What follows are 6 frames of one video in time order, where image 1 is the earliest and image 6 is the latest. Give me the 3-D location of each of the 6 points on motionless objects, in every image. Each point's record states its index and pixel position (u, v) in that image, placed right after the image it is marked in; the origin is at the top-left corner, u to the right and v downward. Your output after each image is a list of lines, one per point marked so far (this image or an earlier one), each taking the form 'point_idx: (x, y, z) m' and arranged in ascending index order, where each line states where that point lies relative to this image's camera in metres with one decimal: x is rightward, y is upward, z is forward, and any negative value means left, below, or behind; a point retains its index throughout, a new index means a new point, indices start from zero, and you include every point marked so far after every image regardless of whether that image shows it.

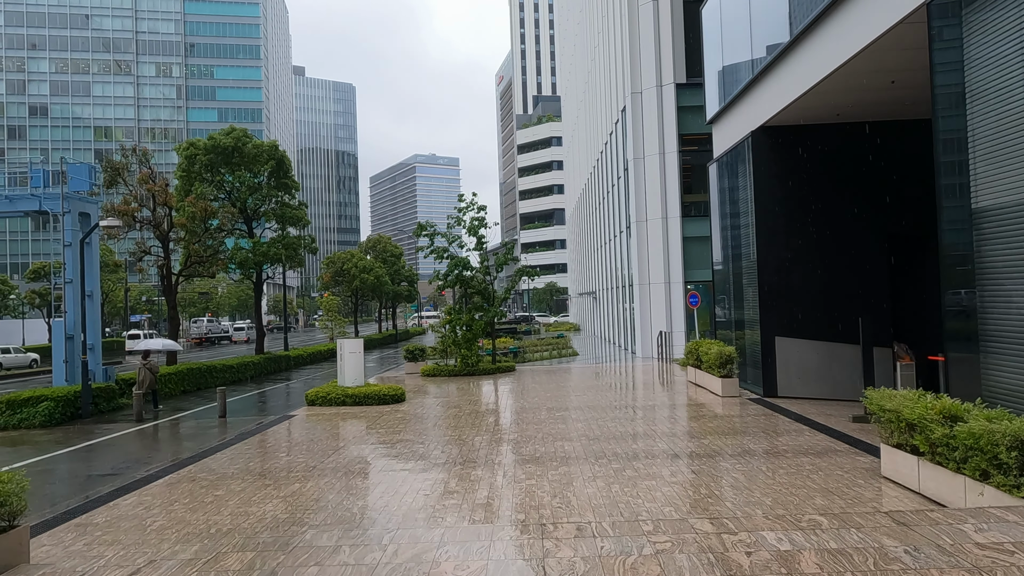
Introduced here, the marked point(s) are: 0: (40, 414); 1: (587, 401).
0: (-9.6, -2.6, +13.4) m
1: (+1.6, -2.5, +14.3) m
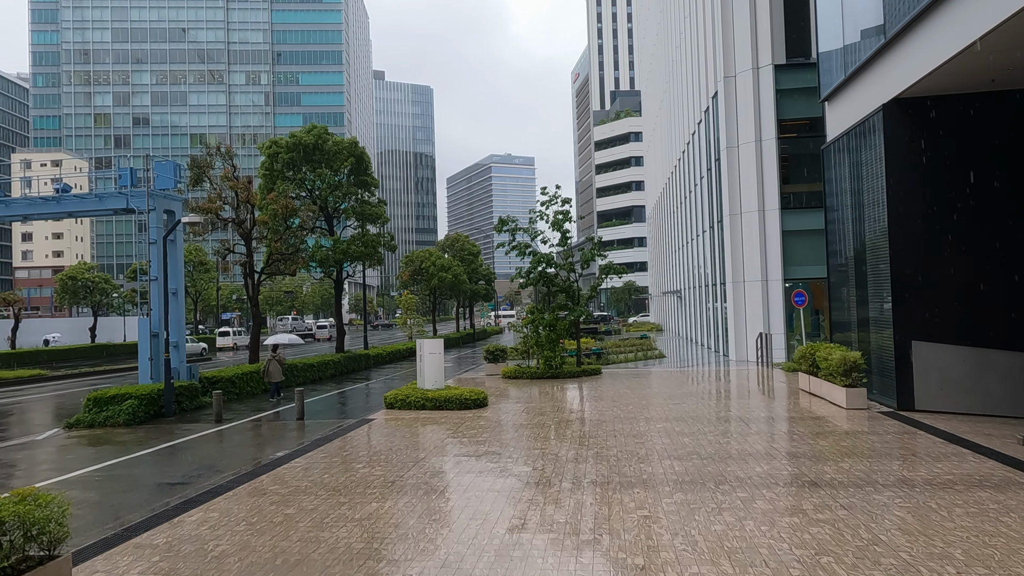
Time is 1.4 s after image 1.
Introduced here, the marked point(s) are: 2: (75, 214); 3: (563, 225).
0: (-7.8, -2.5, +13.4) m
1: (+3.4, -2.4, +12.9) m
2: (-10.8, +1.9, +16.4) m
3: (+1.5, +1.8, +19.5) m
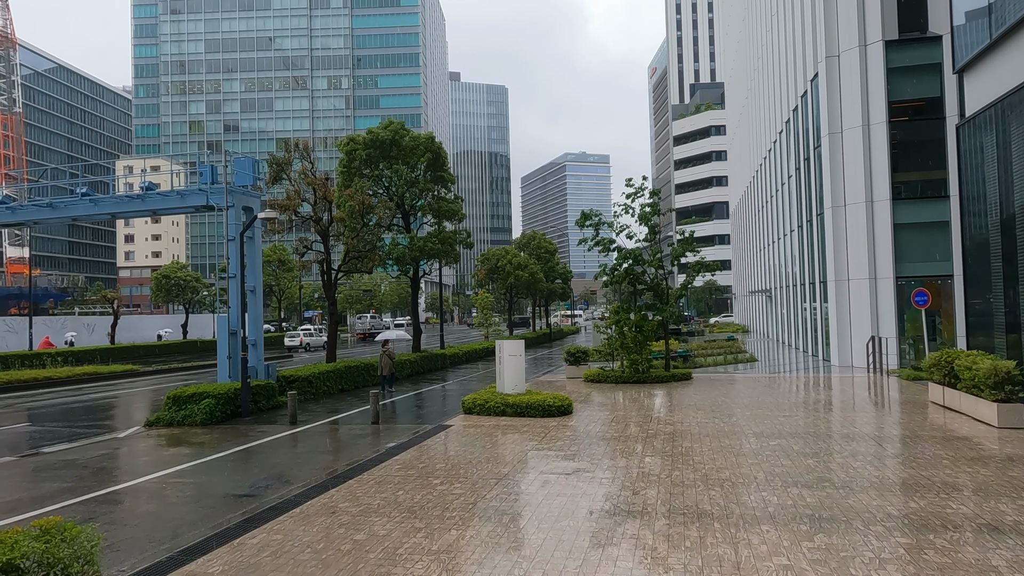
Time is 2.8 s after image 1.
0: (-6.2, -2.5, +13.2) m
1: (+5.0, -2.4, +11.5) m
2: (-8.8, +1.9, +16.5) m
3: (+3.8, +1.9, +18.2) m
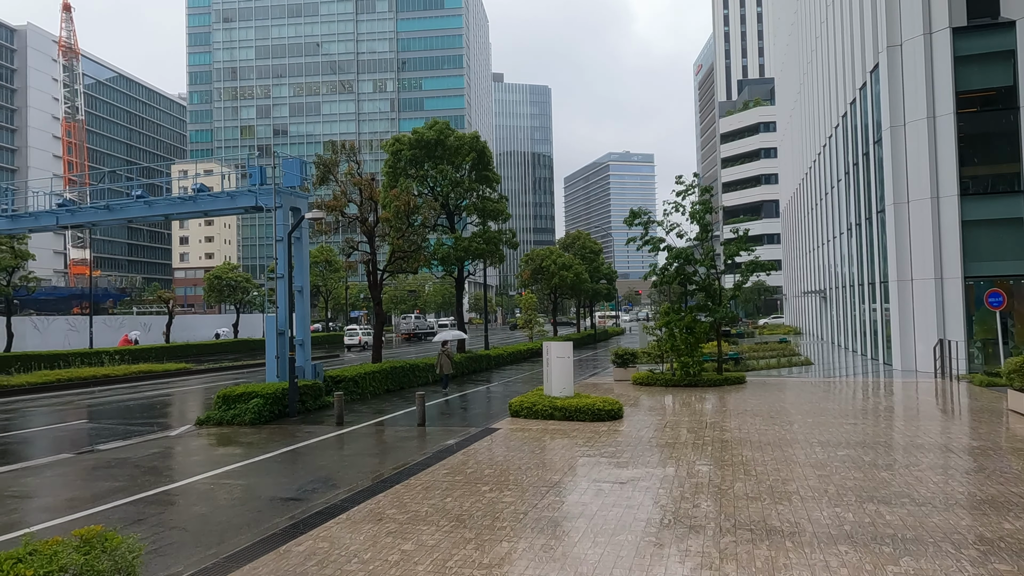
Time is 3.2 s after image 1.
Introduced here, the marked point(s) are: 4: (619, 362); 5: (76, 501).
0: (-5.2, -2.5, +13.2) m
1: (+5.8, -2.4, +10.8) m
2: (-7.6, +1.9, +16.7) m
3: (+5.1, +1.9, +17.6) m
4: (+3.2, -2.2, +19.5) m
5: (-5.2, -2.5, +7.8) m
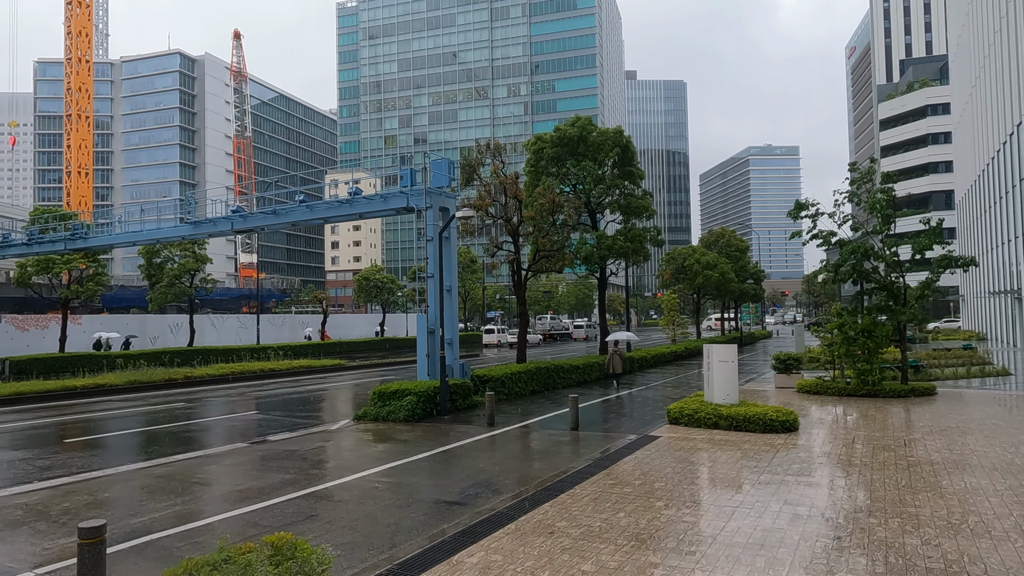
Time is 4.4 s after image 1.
0: (-2.2, -2.4, +13.4) m
1: (+8.1, -2.3, +8.9) m
2: (-3.9, +1.9, +17.3) m
3: (+8.8, +1.9, +15.7) m
4: (+7.3, -2.1, +17.9) m
5: (-3.2, -2.5, +8.1) m
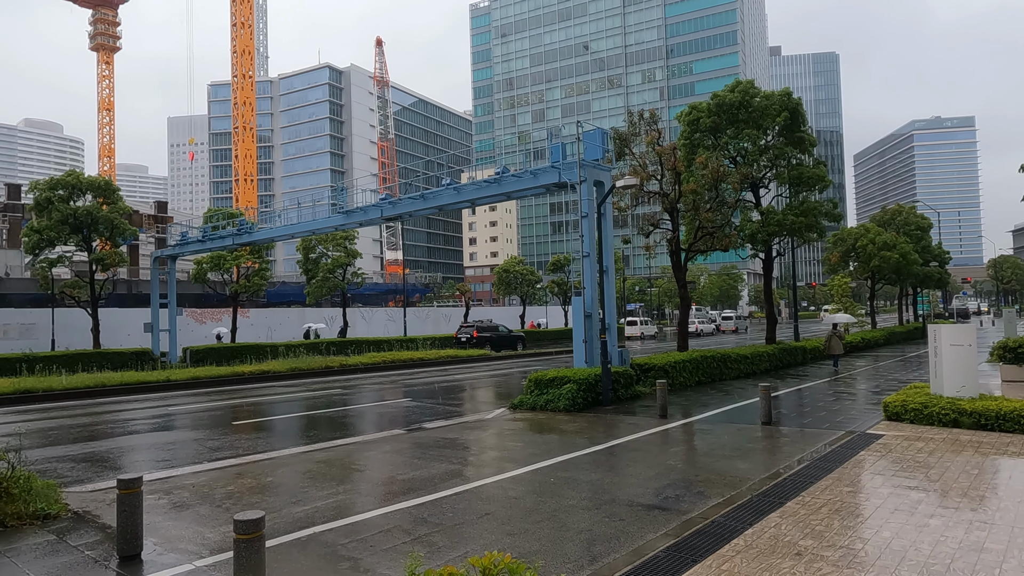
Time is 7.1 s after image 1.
0: (+1.0, -2.0, +12.3) m
1: (+10.2, -1.8, +5.8) m
2: (0.0, +2.3, +16.5) m
3: (+12.1, +2.5, +12.4) m
4: (+11.1, -1.6, +14.8) m
5: (-1.1, -2.1, +7.3) m
